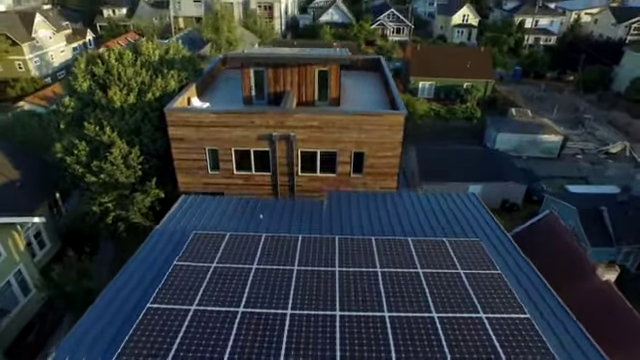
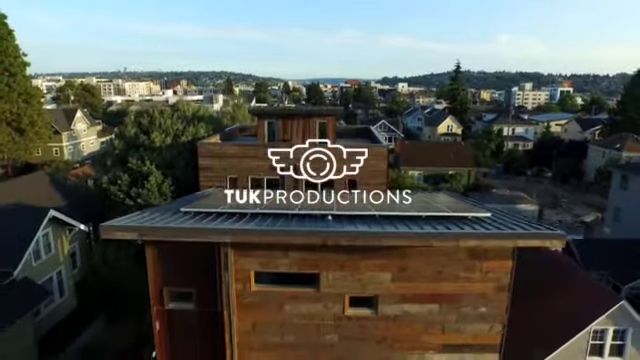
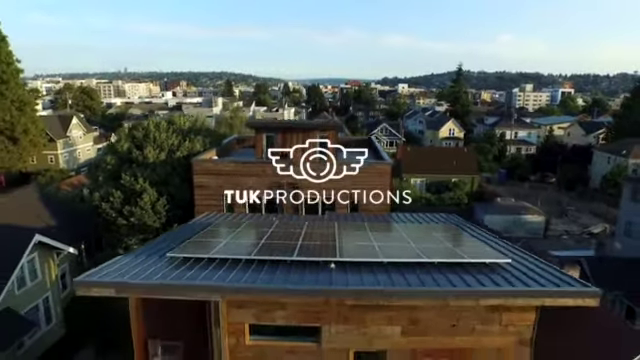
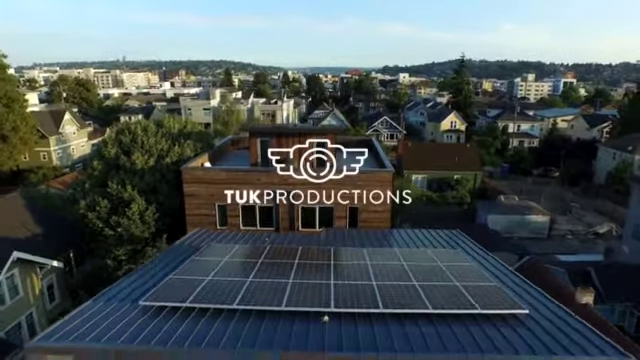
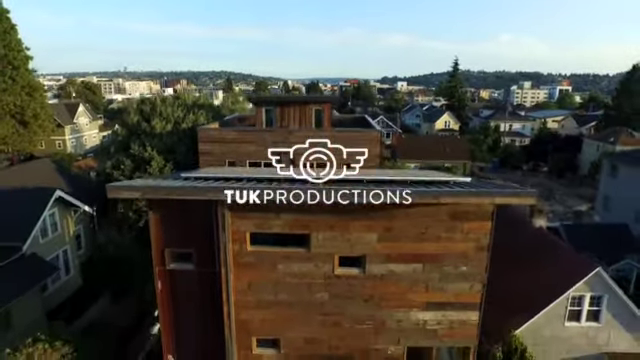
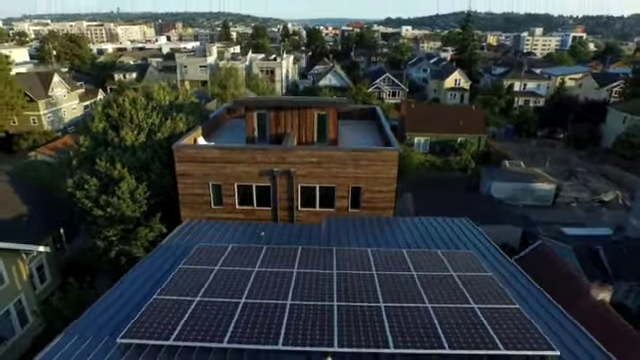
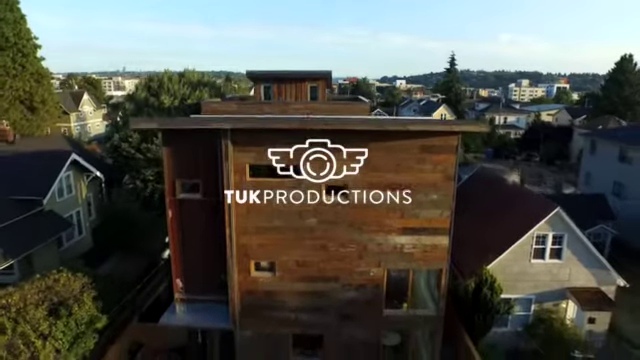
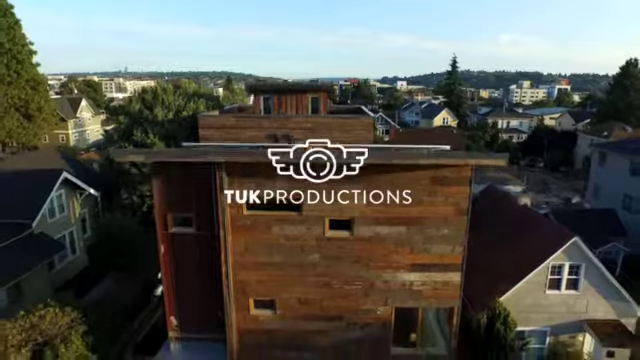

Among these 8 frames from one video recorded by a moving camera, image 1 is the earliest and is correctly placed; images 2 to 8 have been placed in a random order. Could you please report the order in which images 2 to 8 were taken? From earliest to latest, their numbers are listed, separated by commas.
6, 4, 3, 2, 5, 8, 7
